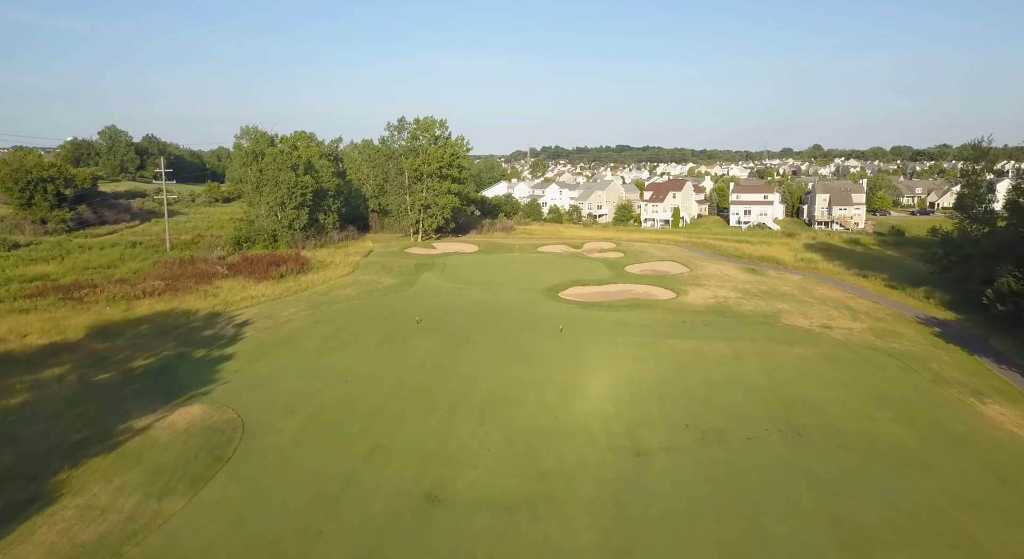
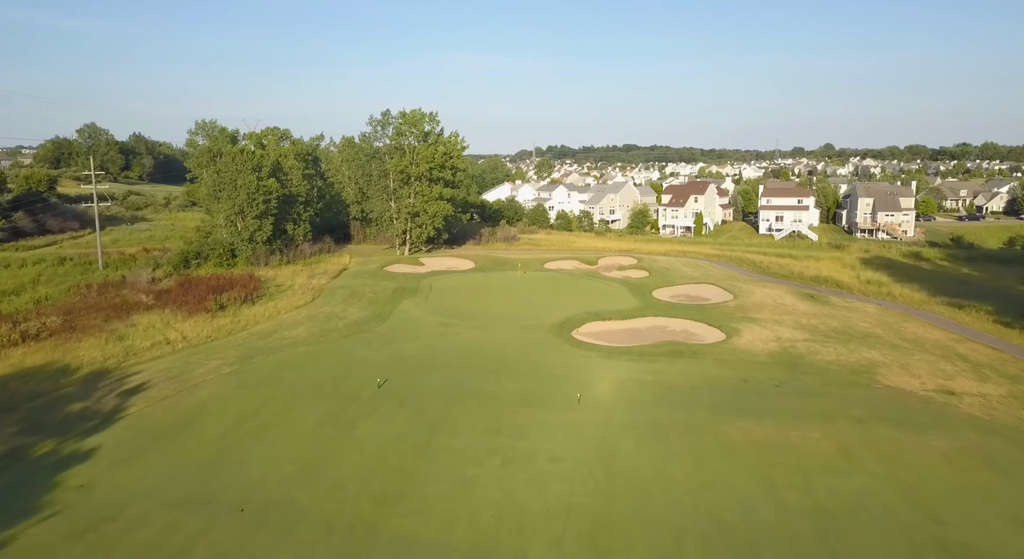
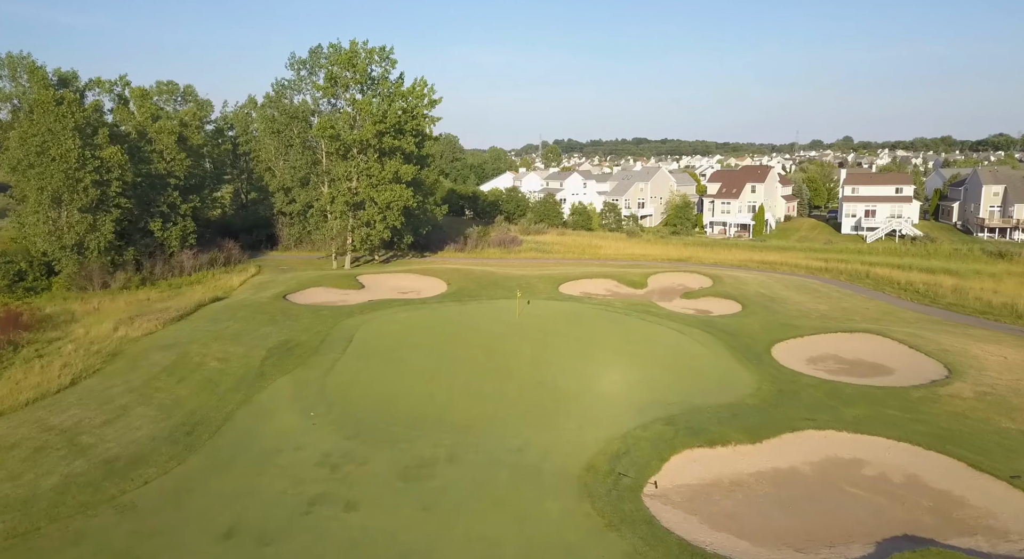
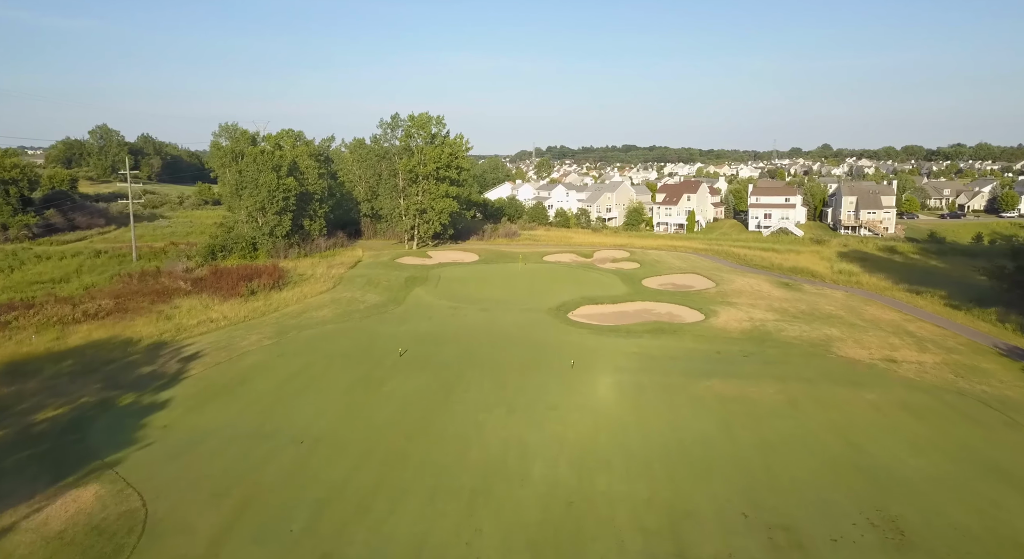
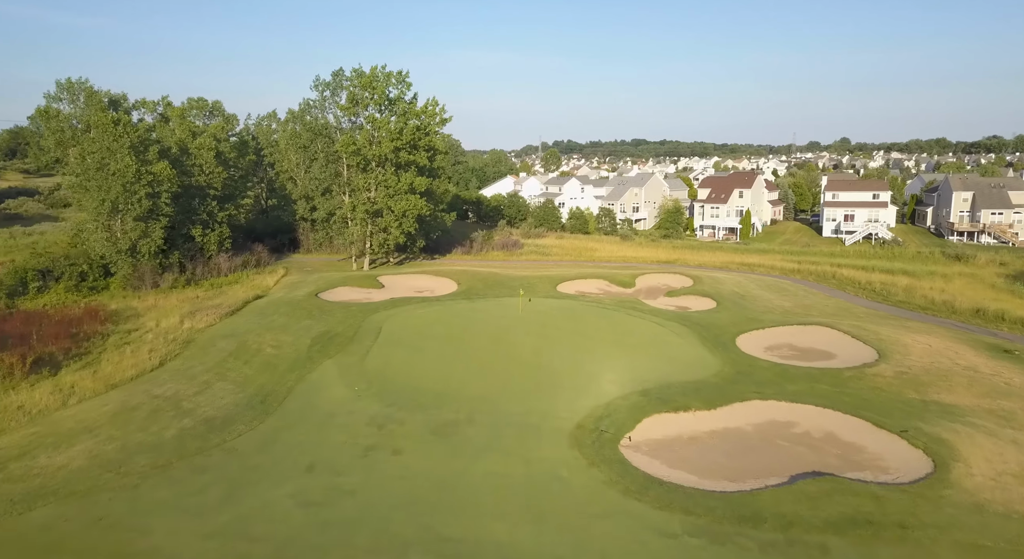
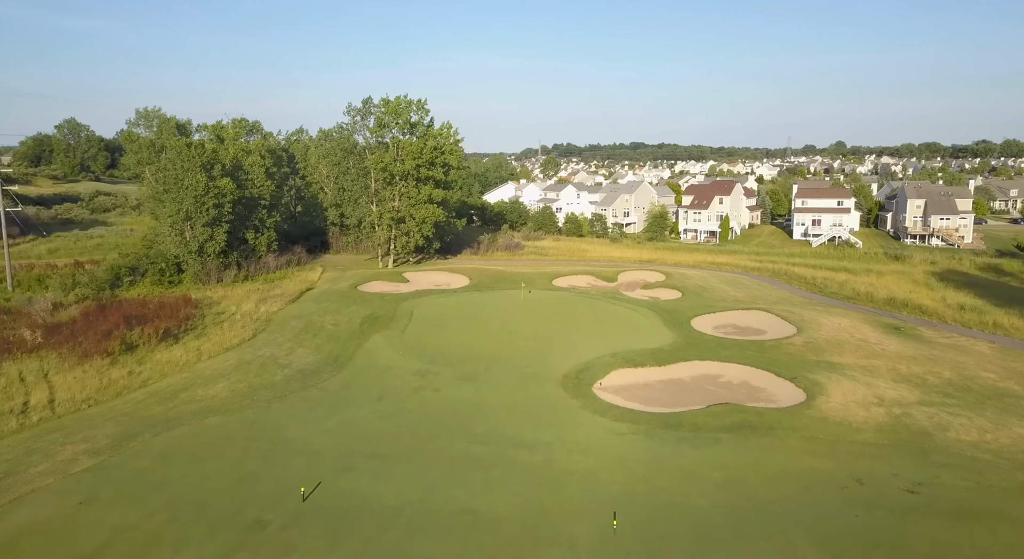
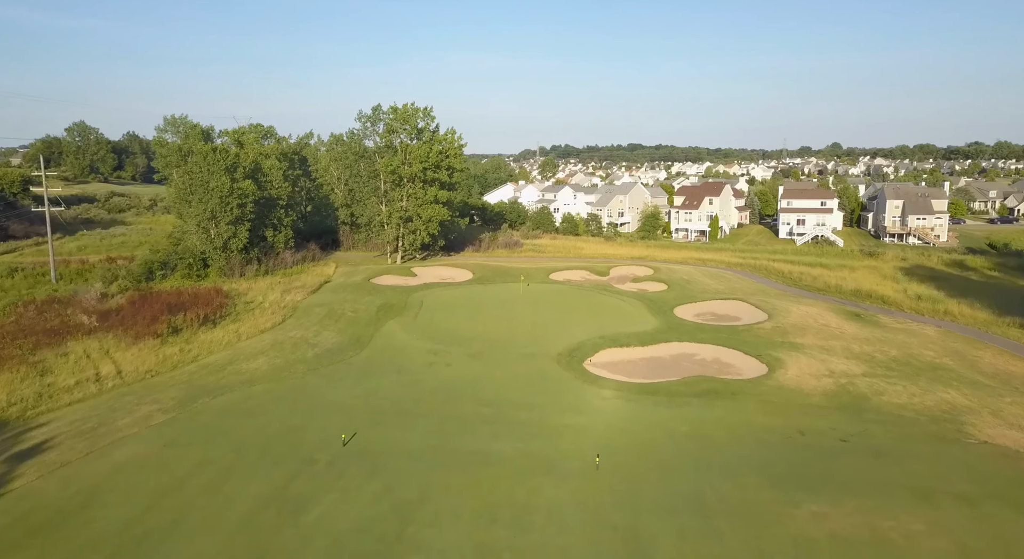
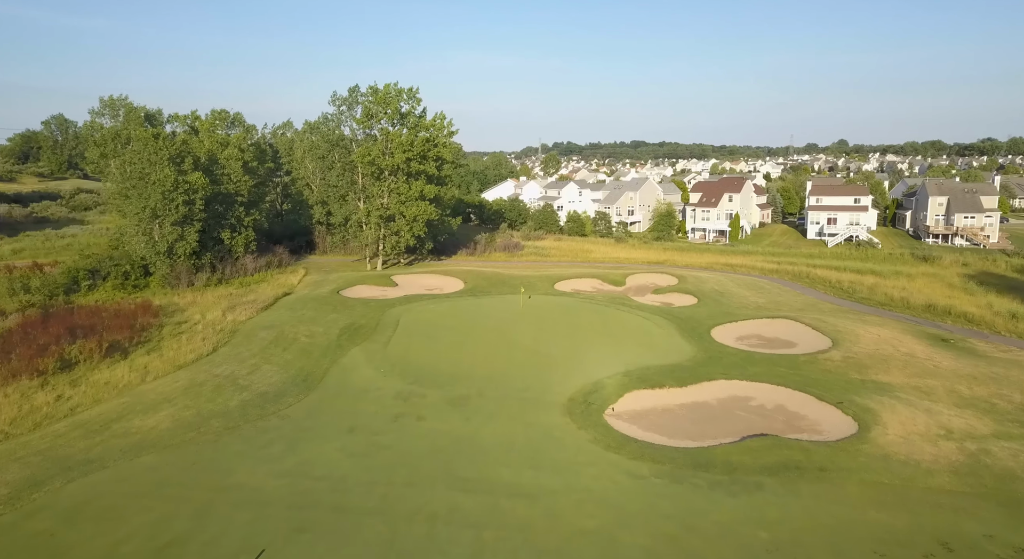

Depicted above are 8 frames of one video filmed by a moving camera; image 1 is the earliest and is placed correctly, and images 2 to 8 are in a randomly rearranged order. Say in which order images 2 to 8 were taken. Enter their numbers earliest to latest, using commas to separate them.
4, 2, 7, 6, 8, 5, 3
